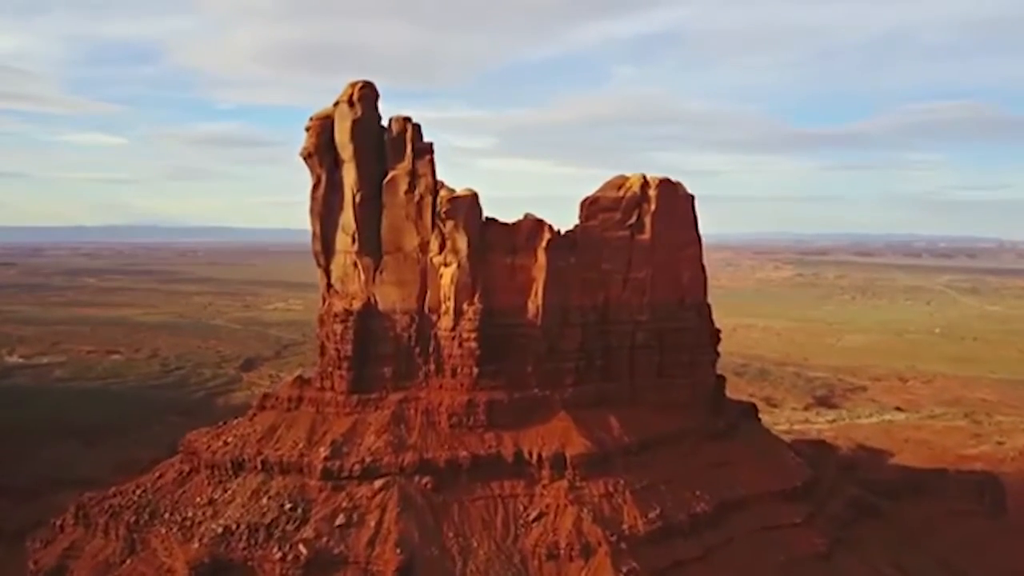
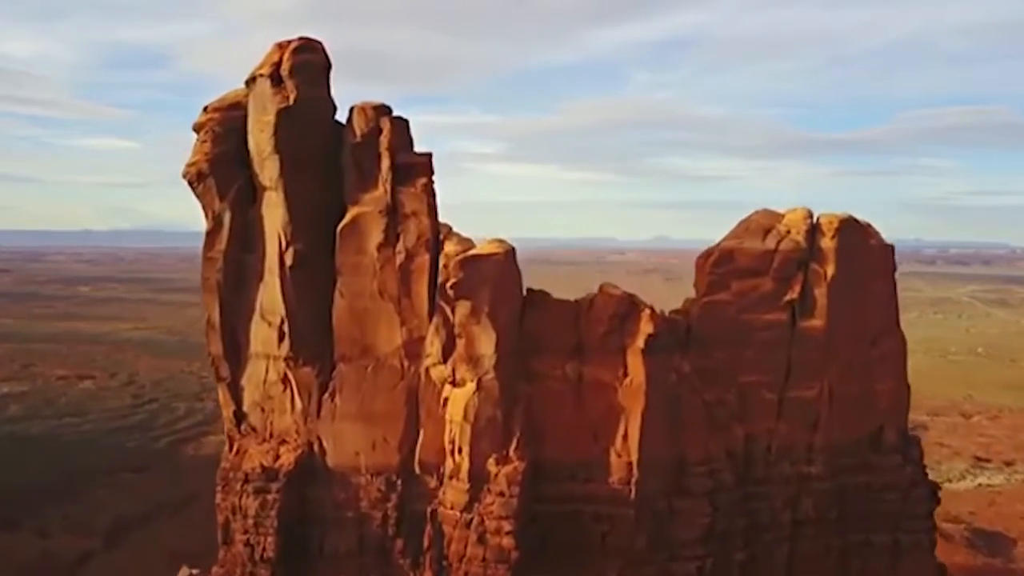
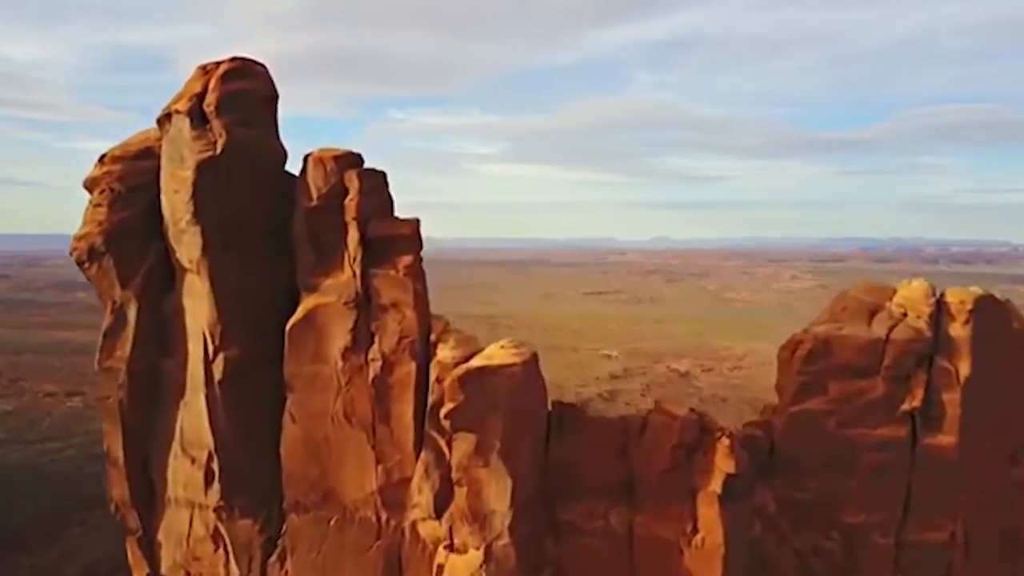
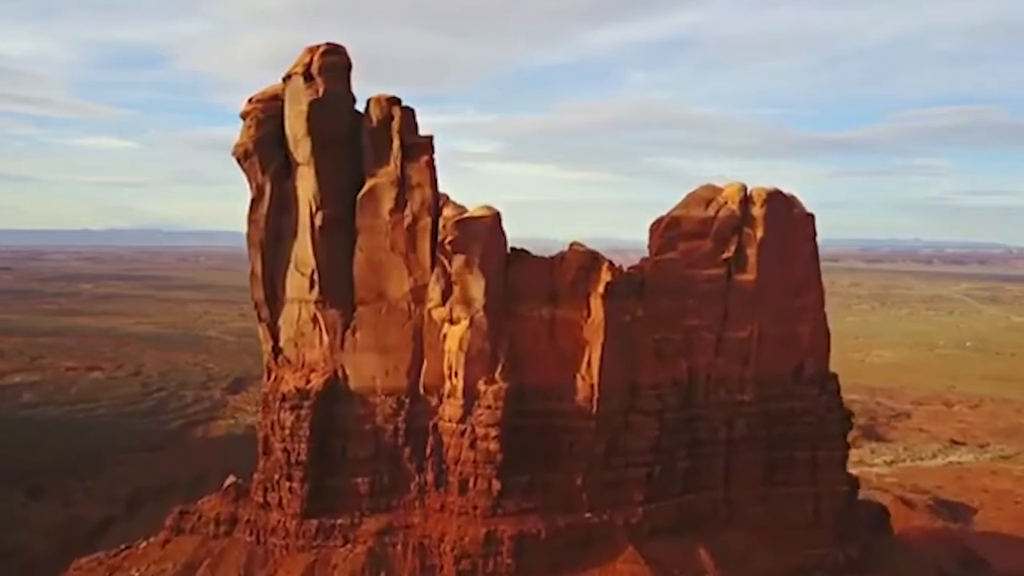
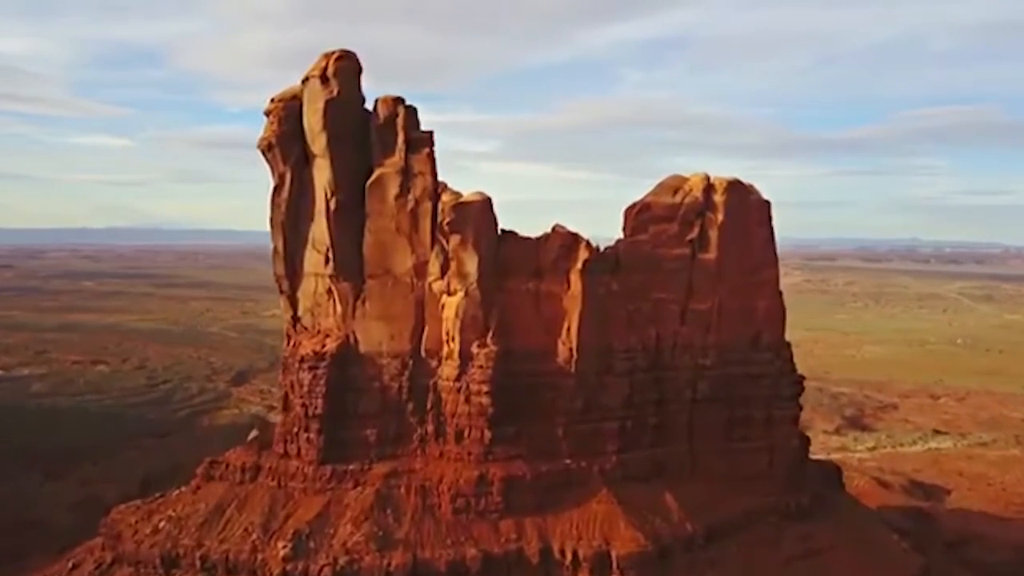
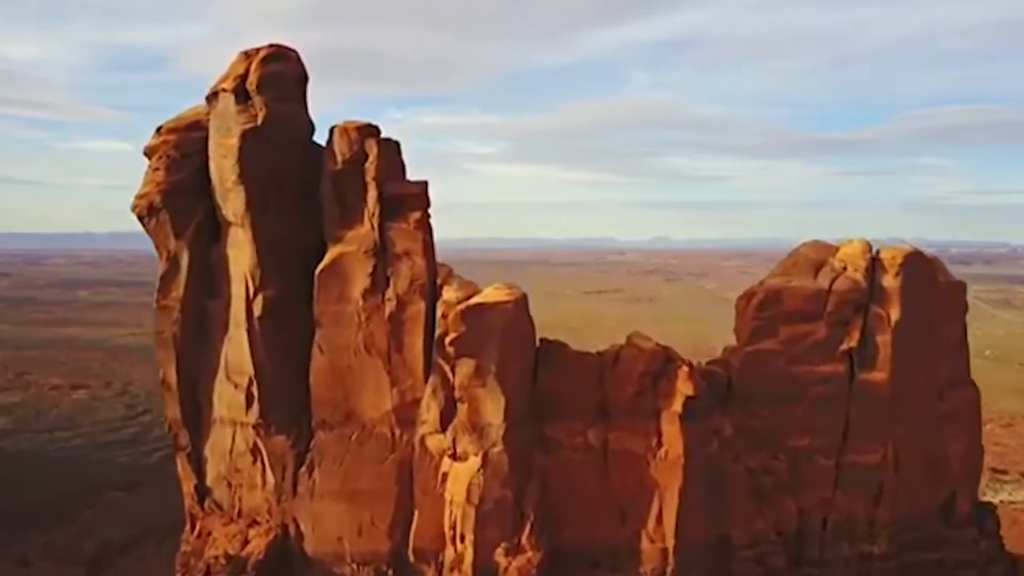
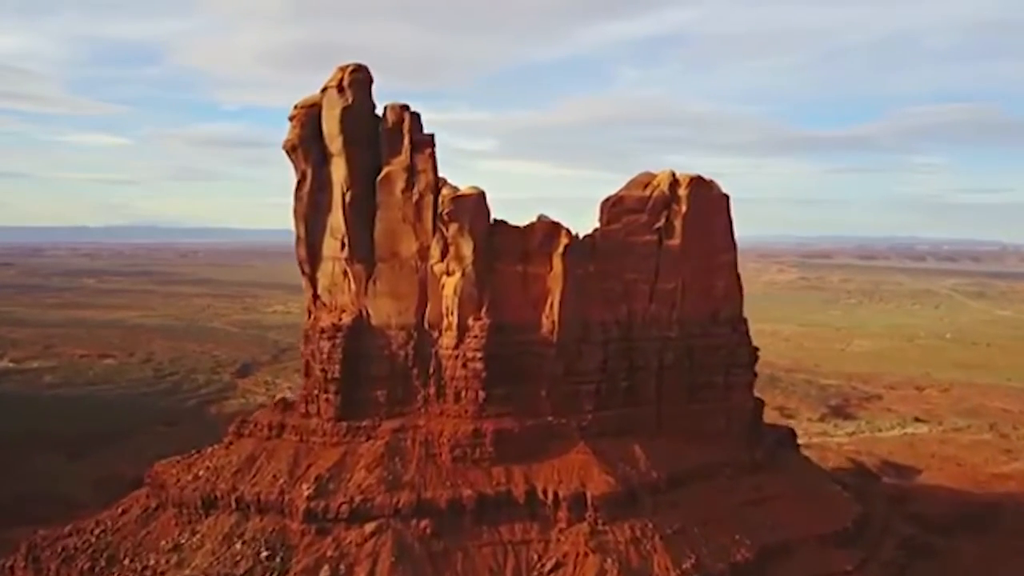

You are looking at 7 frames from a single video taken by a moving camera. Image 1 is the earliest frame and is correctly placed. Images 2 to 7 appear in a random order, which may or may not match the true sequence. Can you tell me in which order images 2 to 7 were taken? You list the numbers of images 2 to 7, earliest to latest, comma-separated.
7, 5, 4, 2, 6, 3
